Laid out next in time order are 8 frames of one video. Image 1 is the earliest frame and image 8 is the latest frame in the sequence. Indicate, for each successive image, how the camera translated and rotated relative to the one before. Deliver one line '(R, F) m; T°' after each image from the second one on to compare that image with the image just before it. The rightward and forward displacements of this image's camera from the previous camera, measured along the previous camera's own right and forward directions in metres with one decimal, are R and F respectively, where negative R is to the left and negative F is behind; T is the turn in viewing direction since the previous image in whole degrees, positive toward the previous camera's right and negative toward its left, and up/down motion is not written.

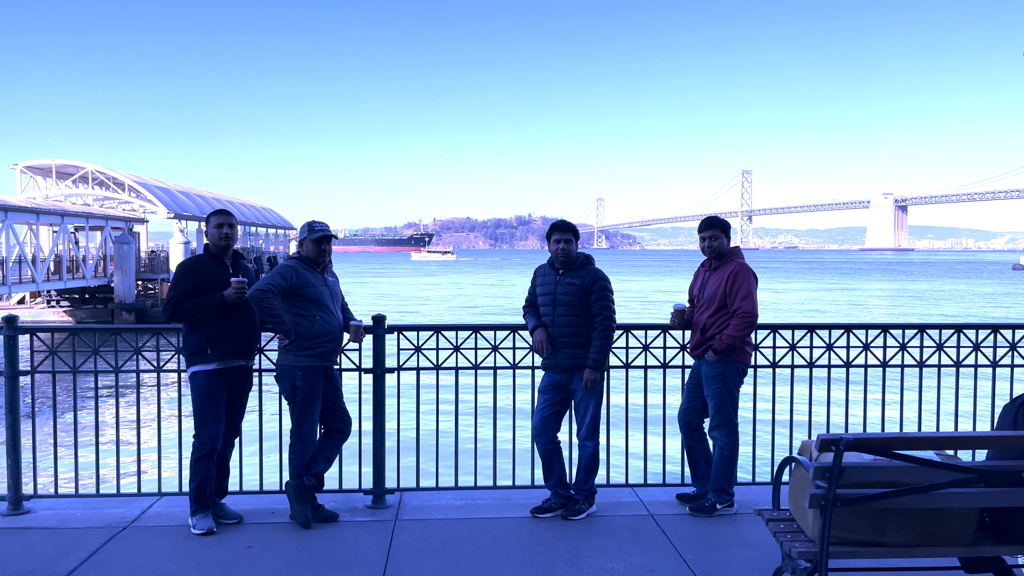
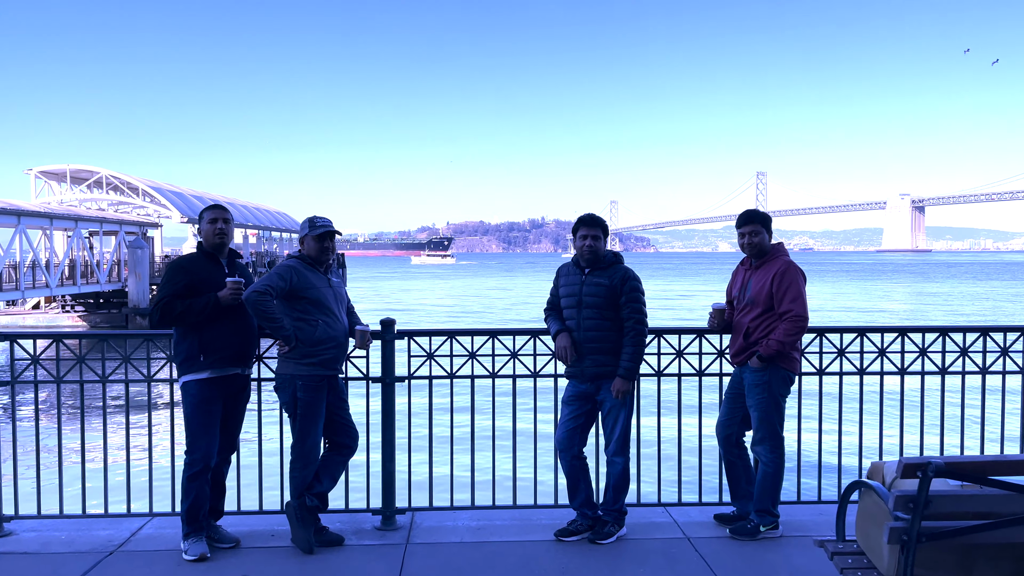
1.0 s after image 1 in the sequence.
(0.0, +0.4) m; -1°
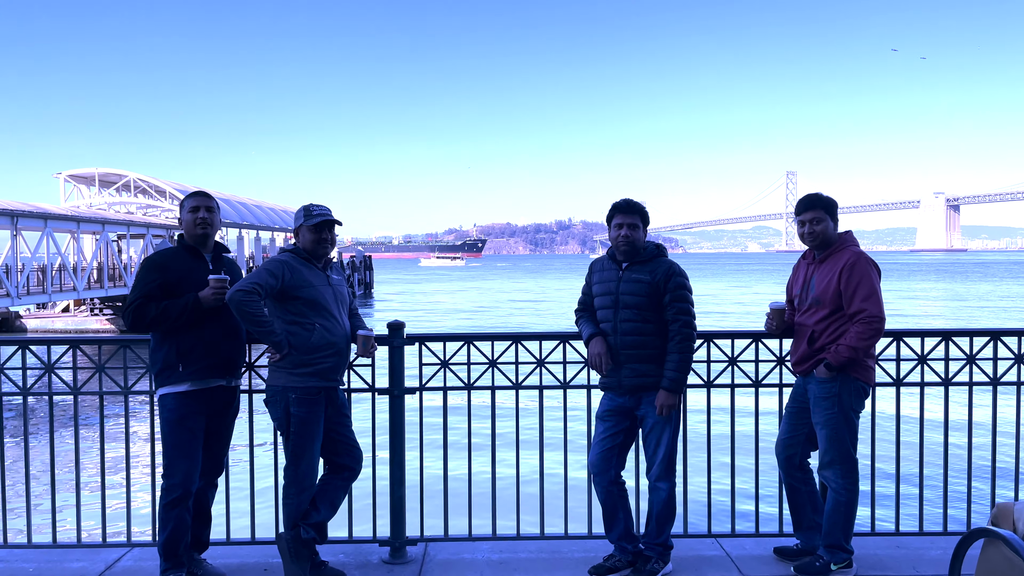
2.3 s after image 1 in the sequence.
(0.0, +0.6) m; -2°
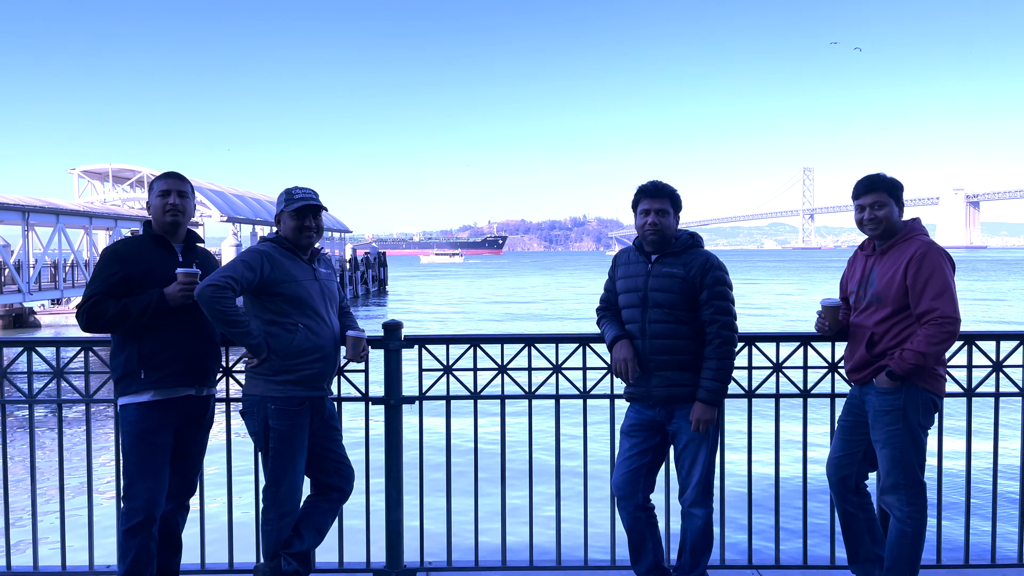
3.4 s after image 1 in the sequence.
(0.0, +0.5) m; -1°
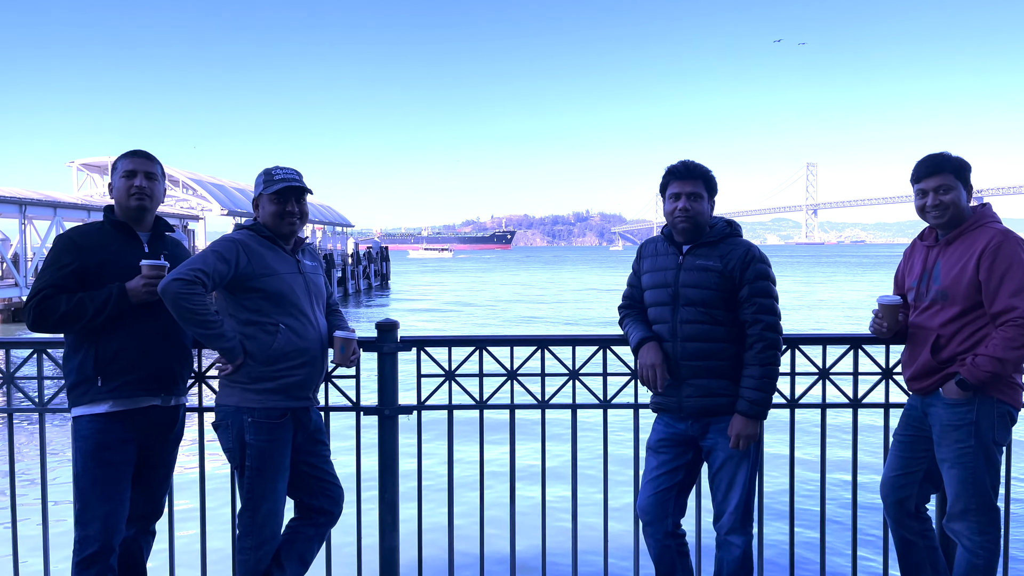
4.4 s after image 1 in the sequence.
(0.0, +0.4) m; 0°
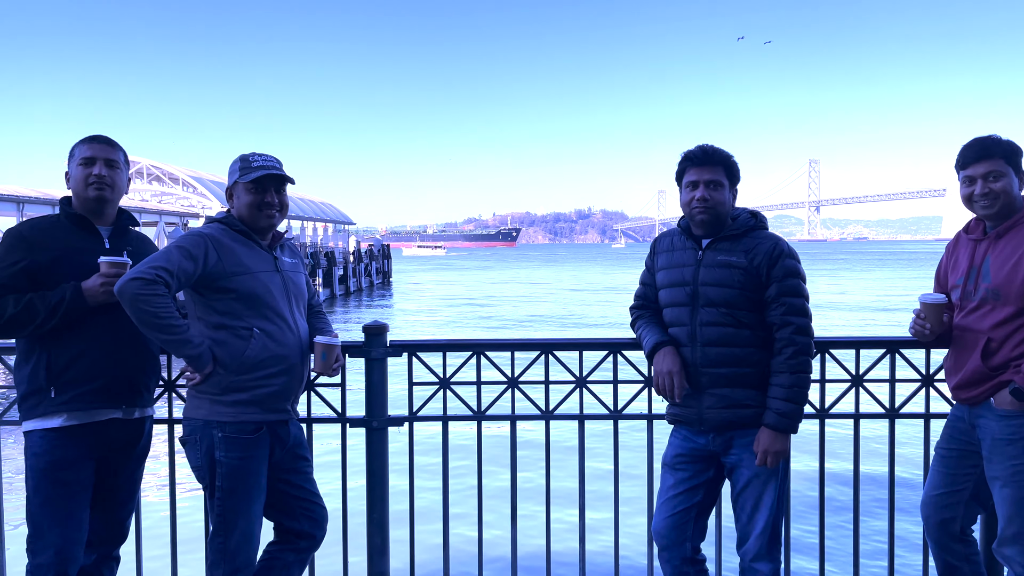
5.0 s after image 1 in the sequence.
(0.0, +0.3) m; 0°
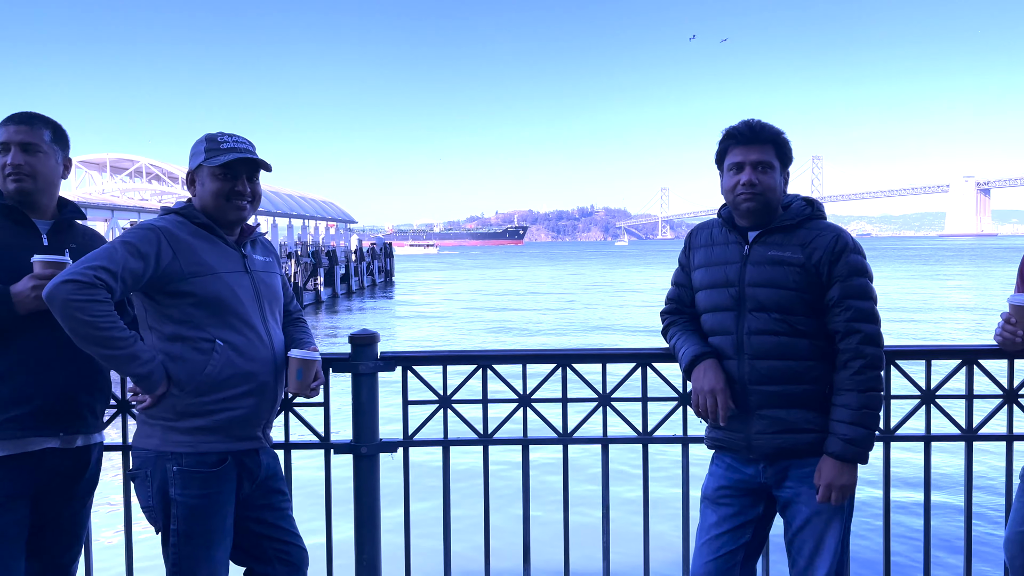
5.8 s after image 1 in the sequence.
(0.0, +0.4) m; 0°
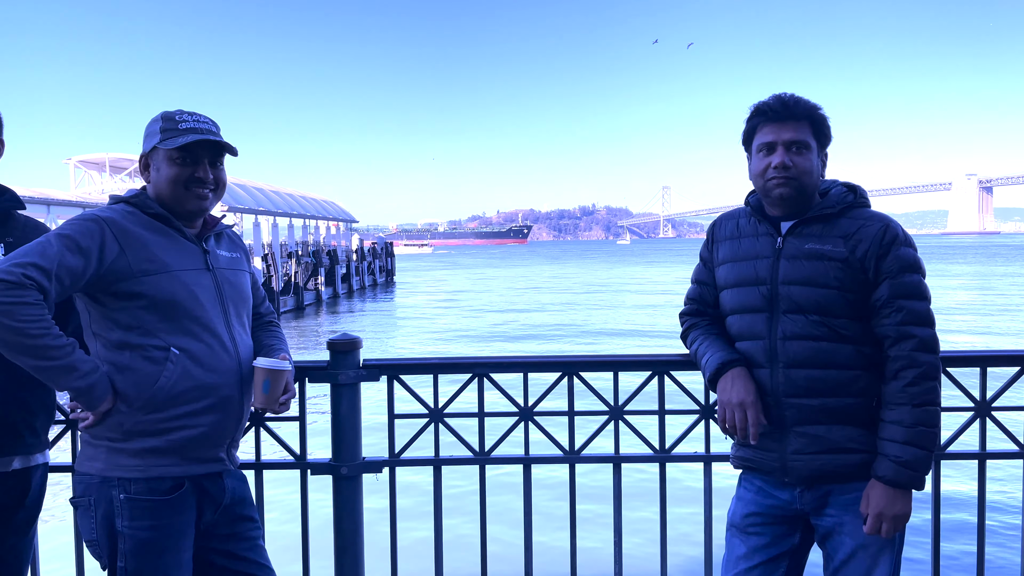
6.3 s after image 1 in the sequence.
(0.0, +0.3) m; 0°
